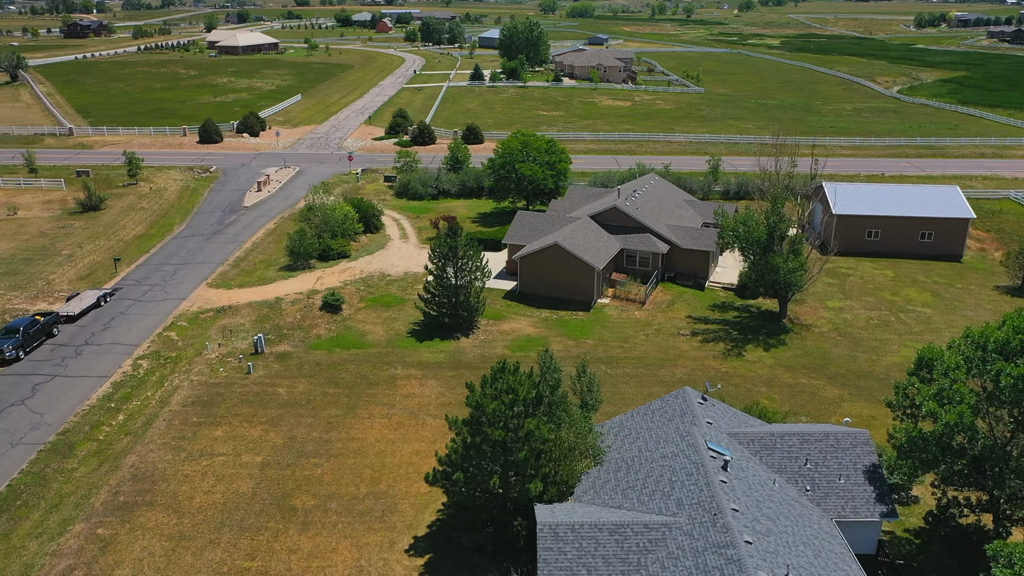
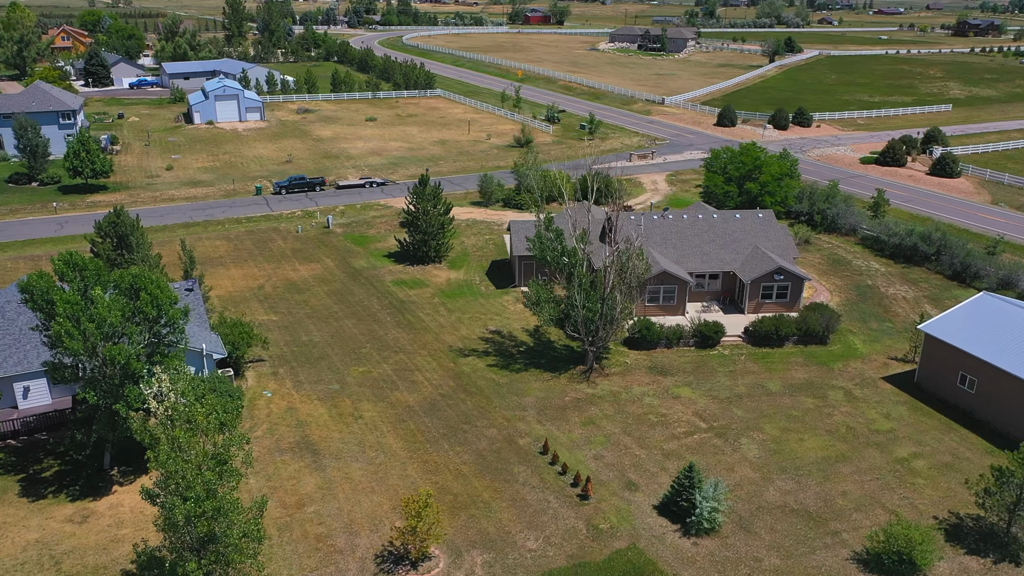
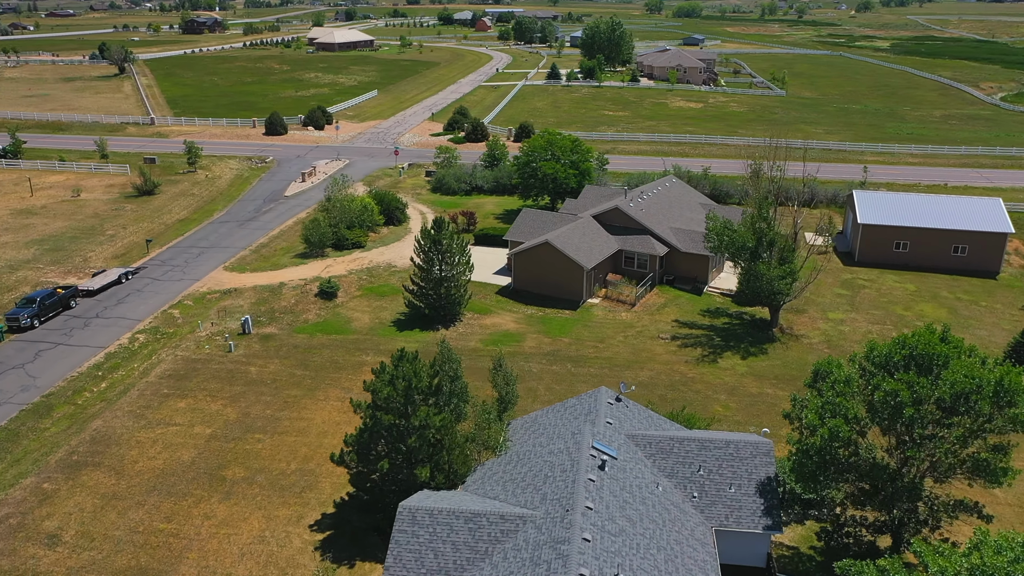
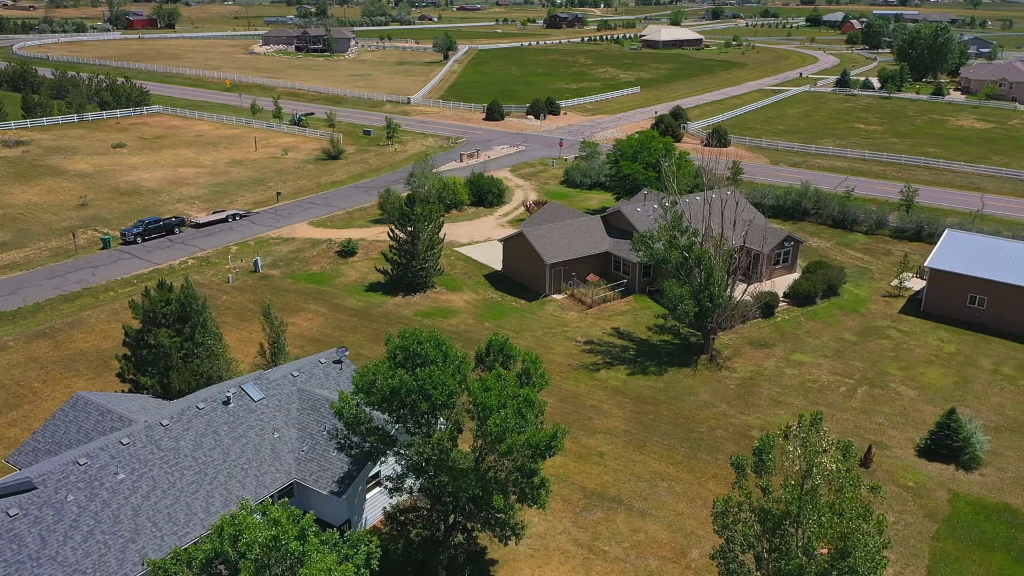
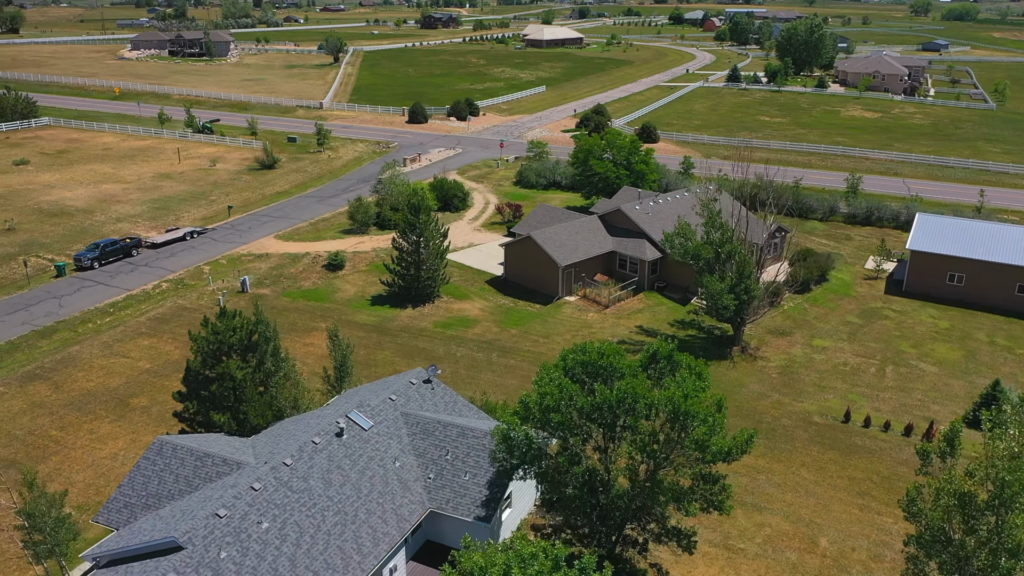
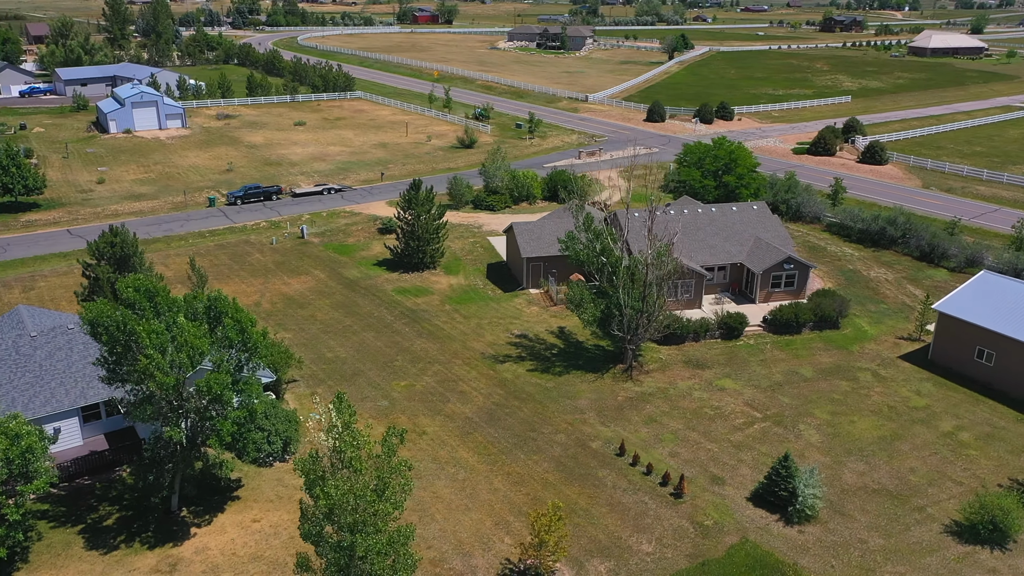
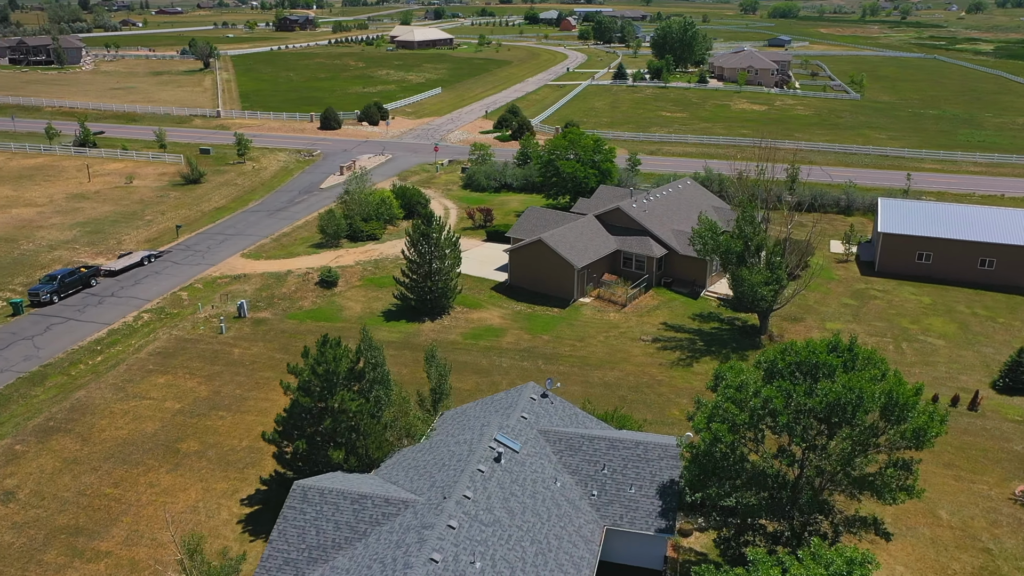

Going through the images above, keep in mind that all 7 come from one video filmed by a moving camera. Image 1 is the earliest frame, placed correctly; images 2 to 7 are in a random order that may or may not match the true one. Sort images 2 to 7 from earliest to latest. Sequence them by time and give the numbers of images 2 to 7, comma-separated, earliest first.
3, 7, 5, 4, 6, 2
